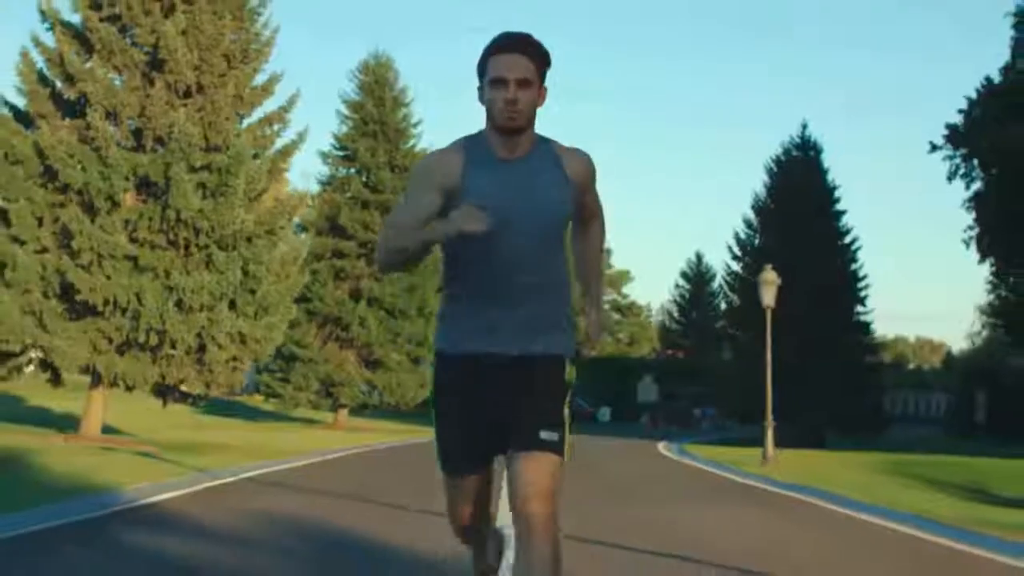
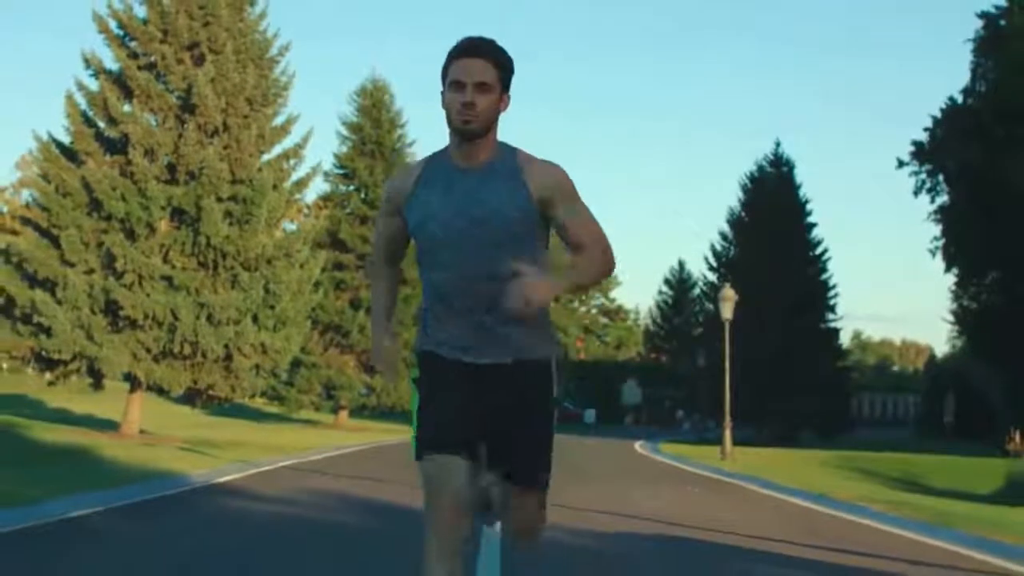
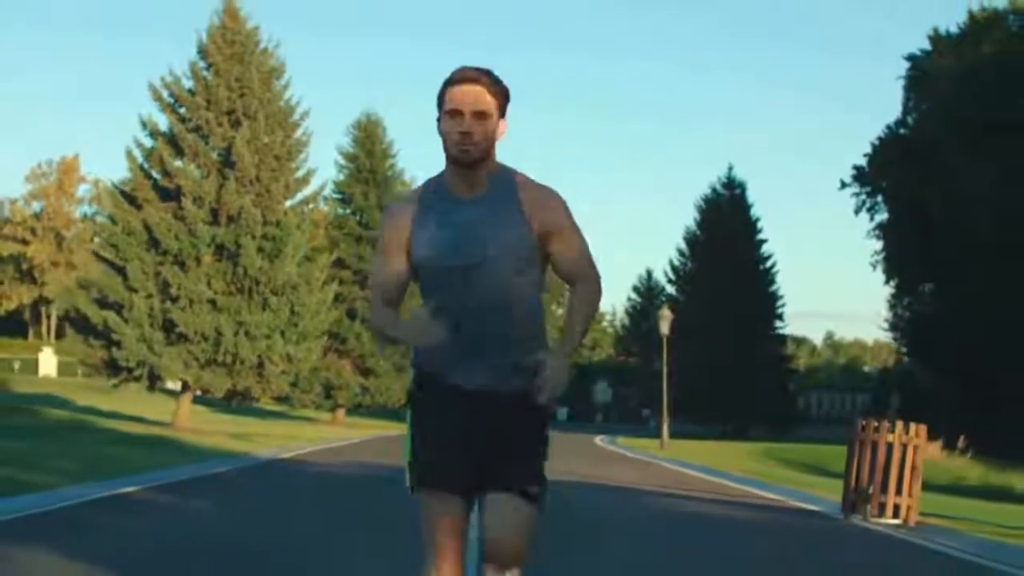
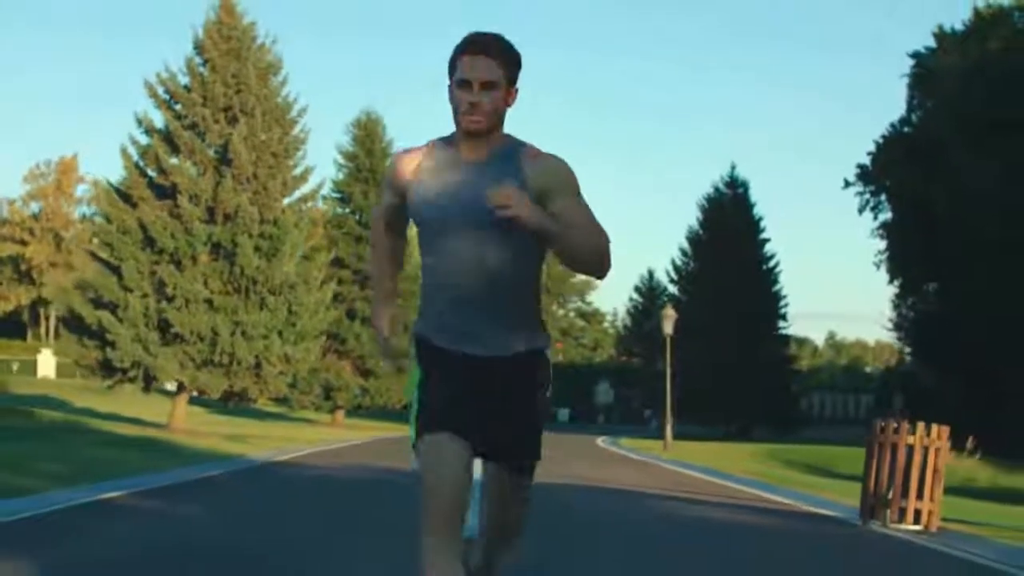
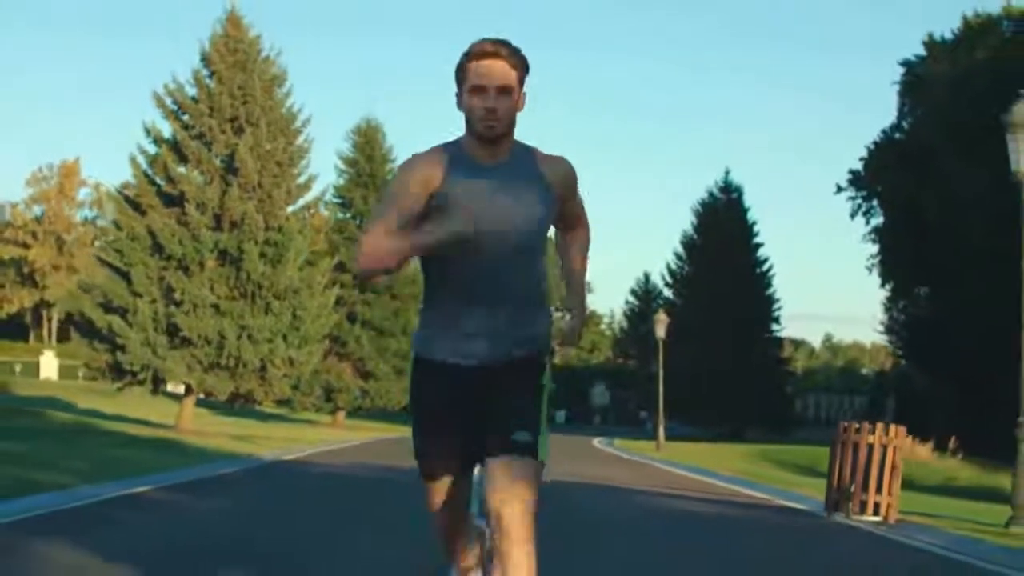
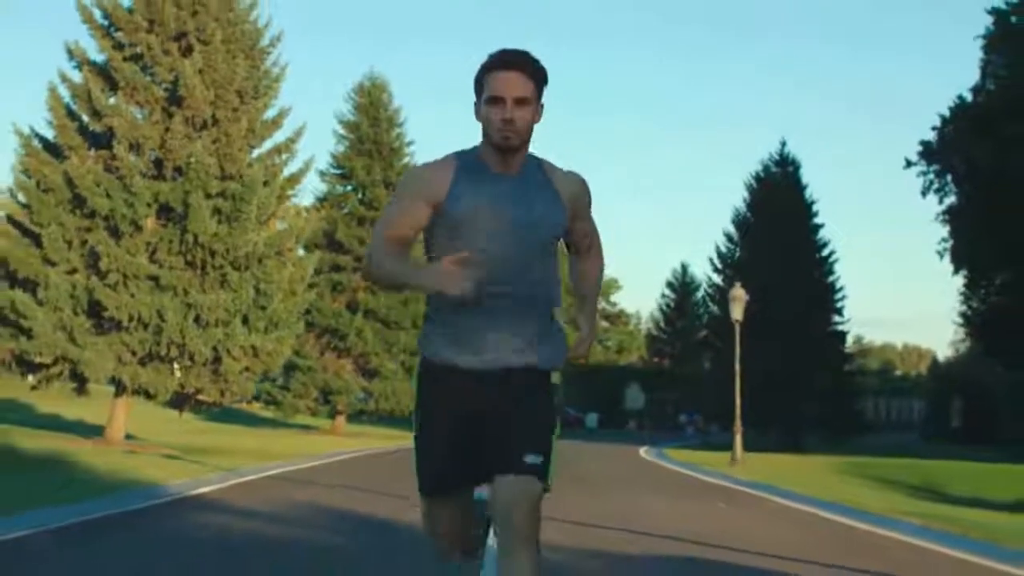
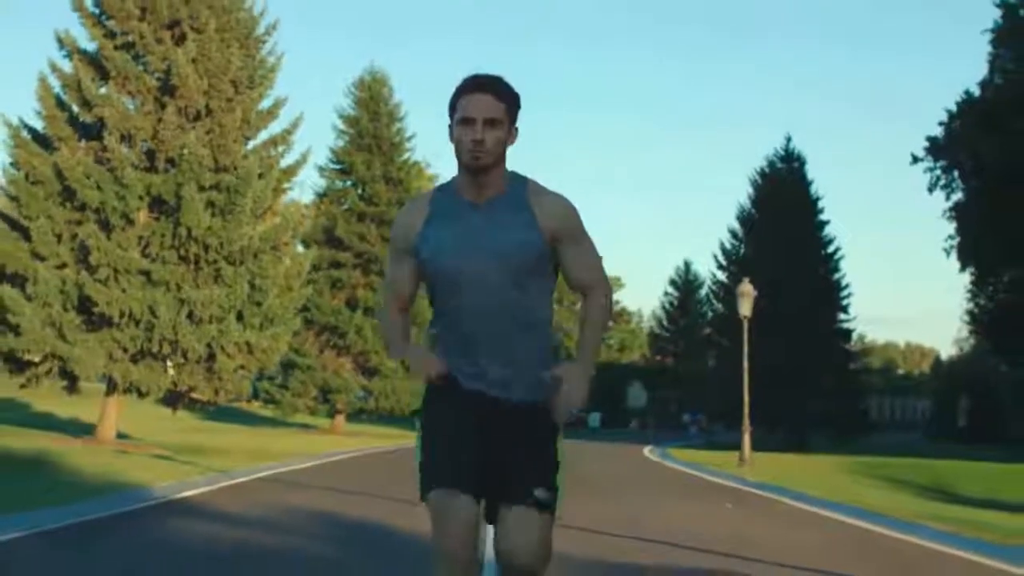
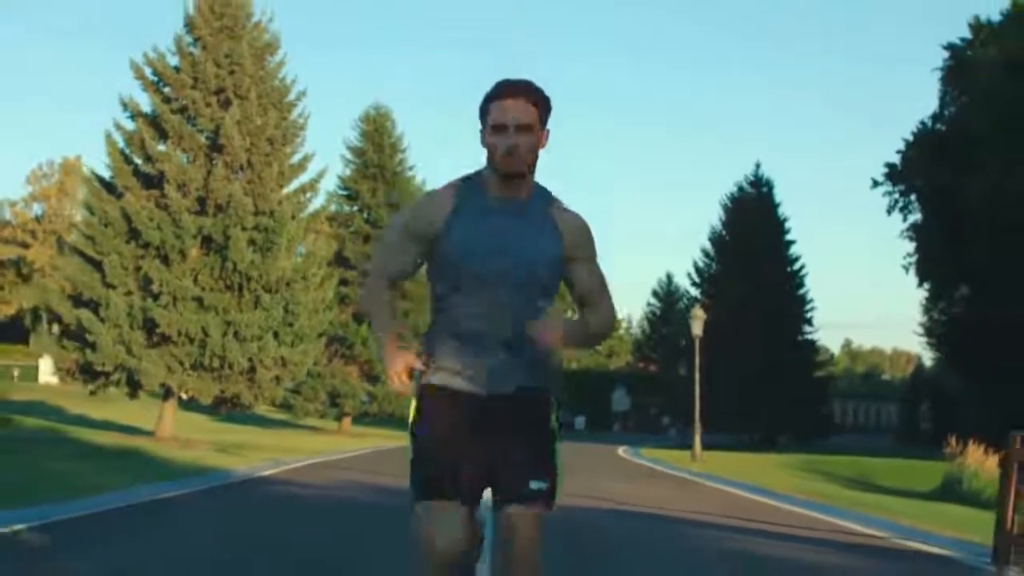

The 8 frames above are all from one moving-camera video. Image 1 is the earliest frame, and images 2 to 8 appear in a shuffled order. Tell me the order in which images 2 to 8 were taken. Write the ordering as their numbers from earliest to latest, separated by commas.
7, 6, 2, 8, 4, 3, 5
